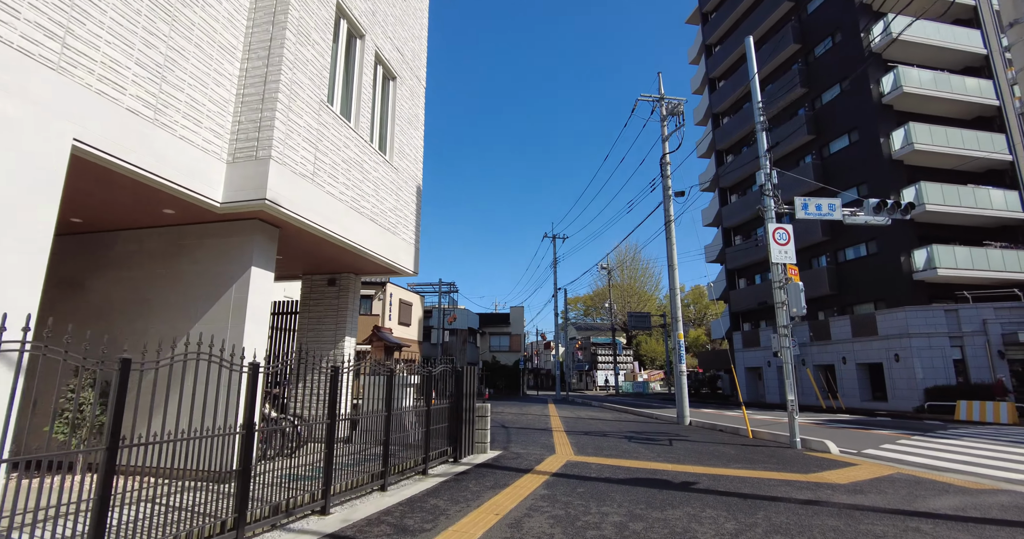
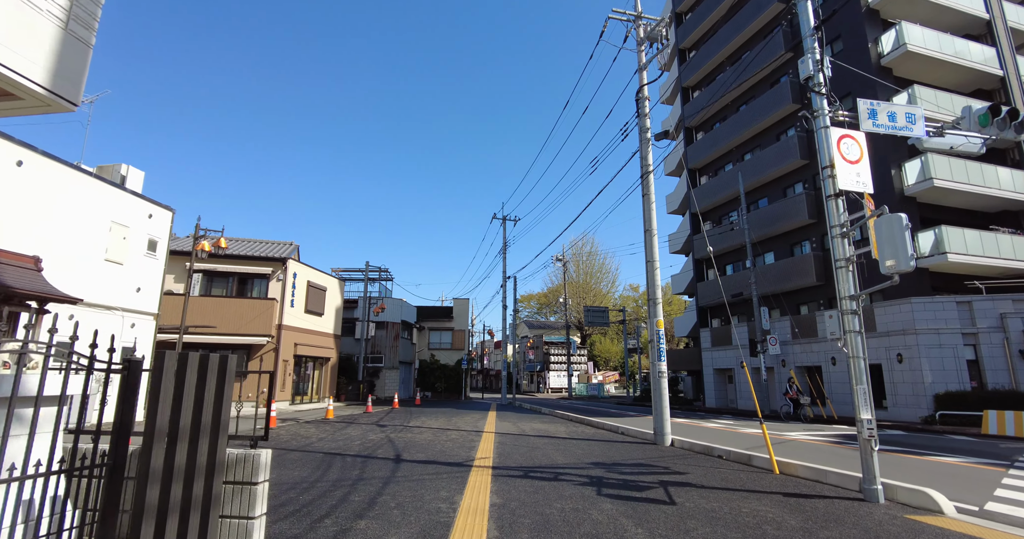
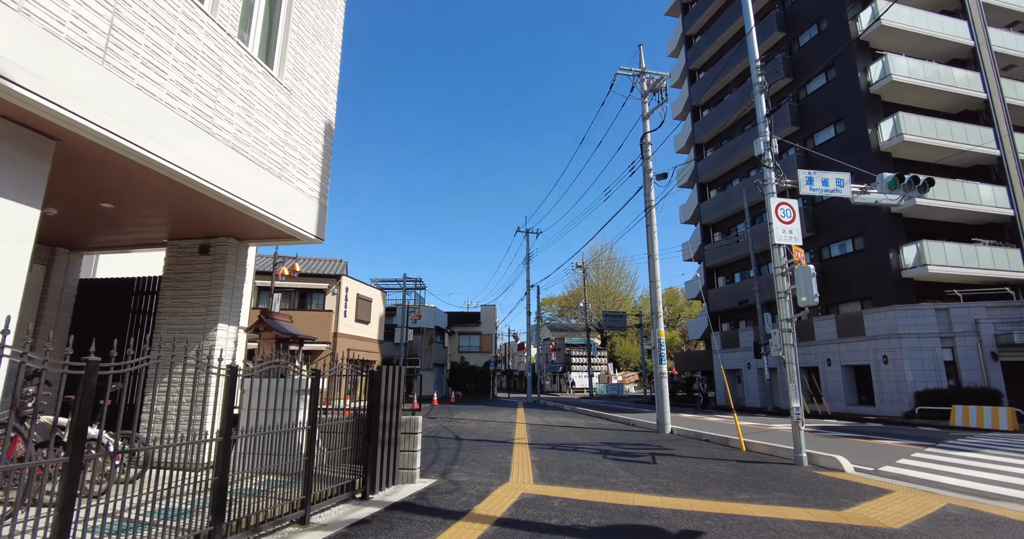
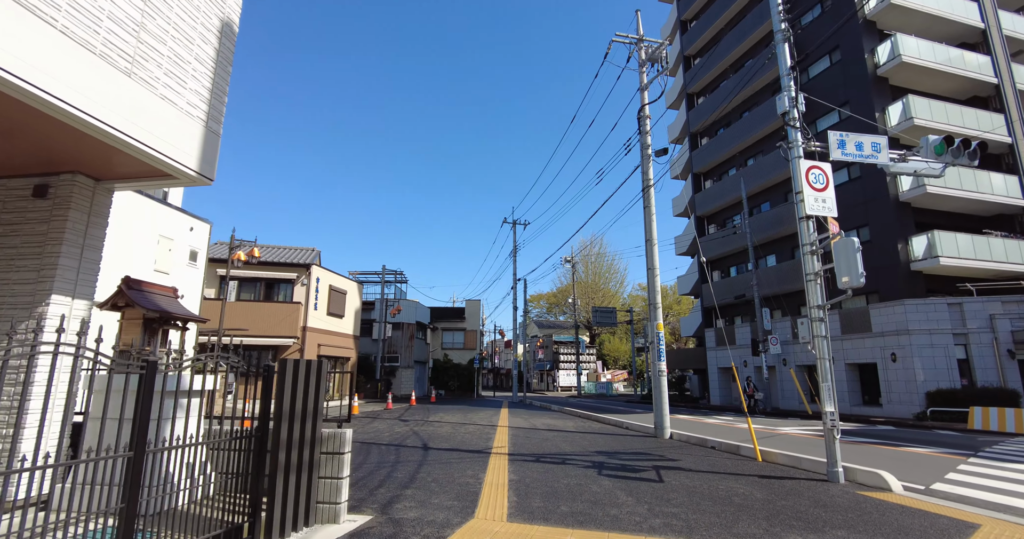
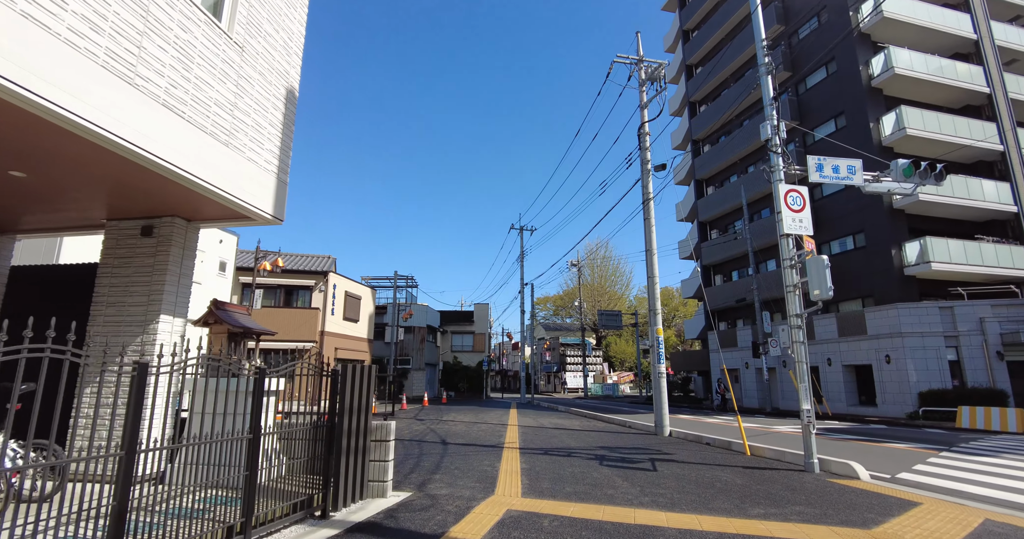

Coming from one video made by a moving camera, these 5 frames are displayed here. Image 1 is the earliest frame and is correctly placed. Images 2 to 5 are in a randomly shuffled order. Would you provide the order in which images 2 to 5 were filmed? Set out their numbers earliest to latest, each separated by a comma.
3, 5, 4, 2
